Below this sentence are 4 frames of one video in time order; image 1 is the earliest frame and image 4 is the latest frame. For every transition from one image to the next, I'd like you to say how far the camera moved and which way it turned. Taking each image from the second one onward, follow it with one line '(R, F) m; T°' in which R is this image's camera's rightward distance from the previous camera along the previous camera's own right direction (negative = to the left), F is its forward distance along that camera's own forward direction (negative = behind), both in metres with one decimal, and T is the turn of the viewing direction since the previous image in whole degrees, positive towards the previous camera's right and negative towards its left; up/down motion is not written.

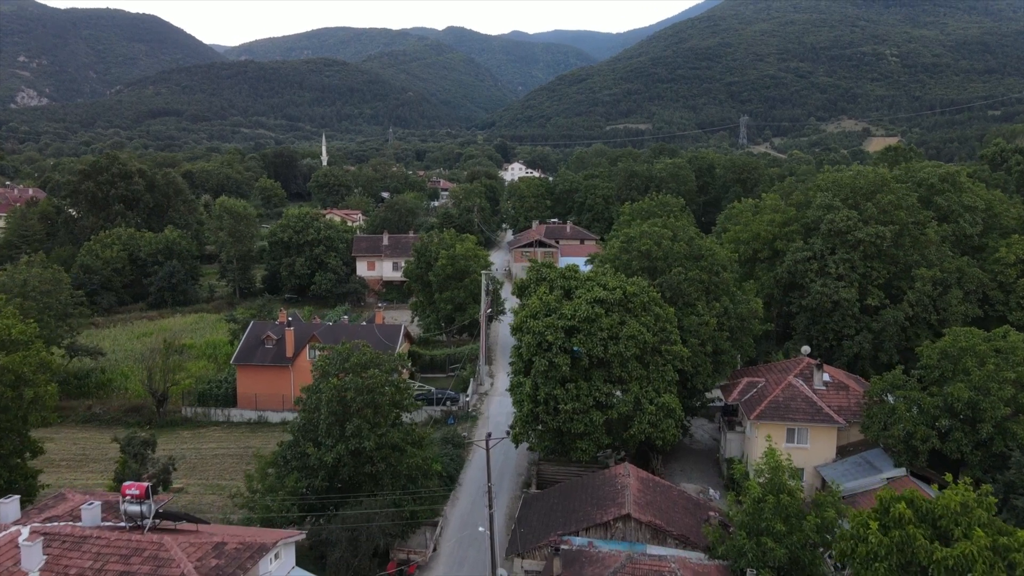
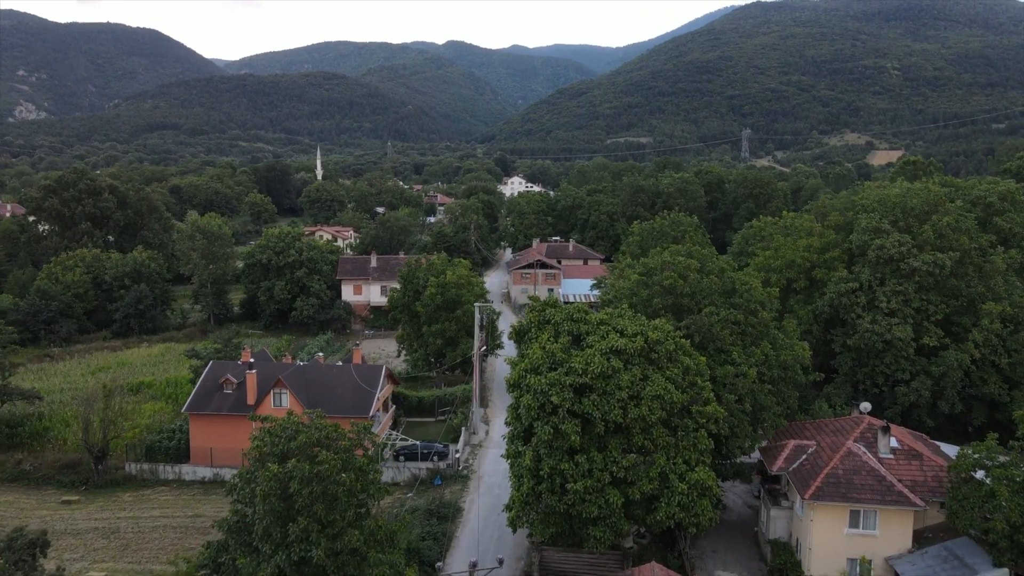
(+0.1, +3.4) m; 0°
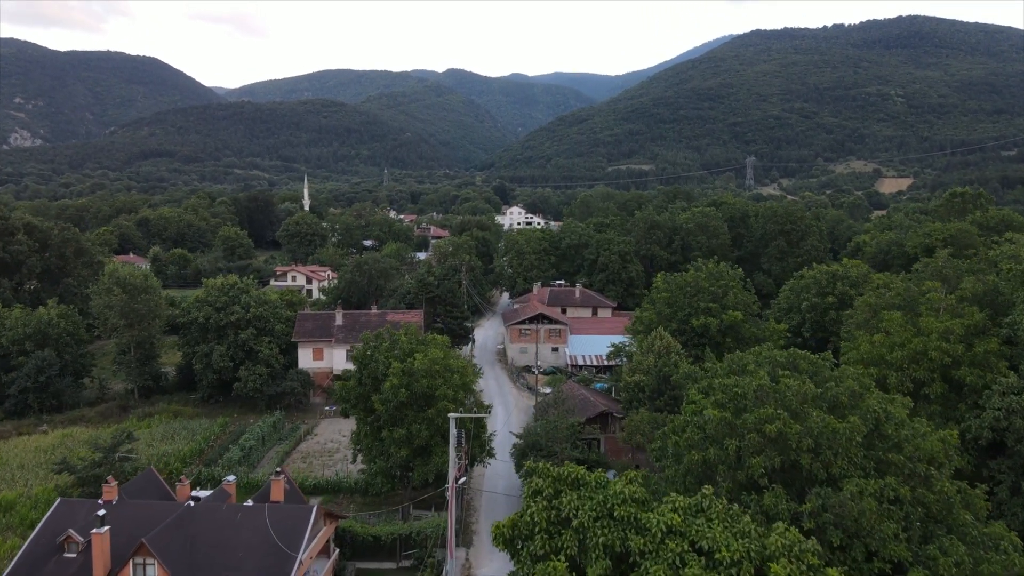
(+0.2, +7.3) m; 0°
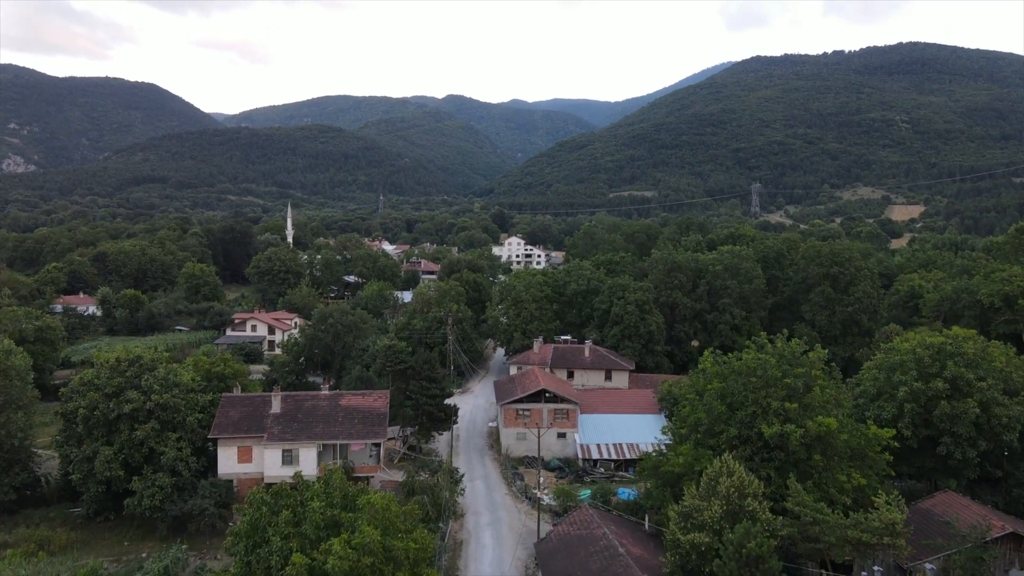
(+0.2, +8.0) m; 0°
